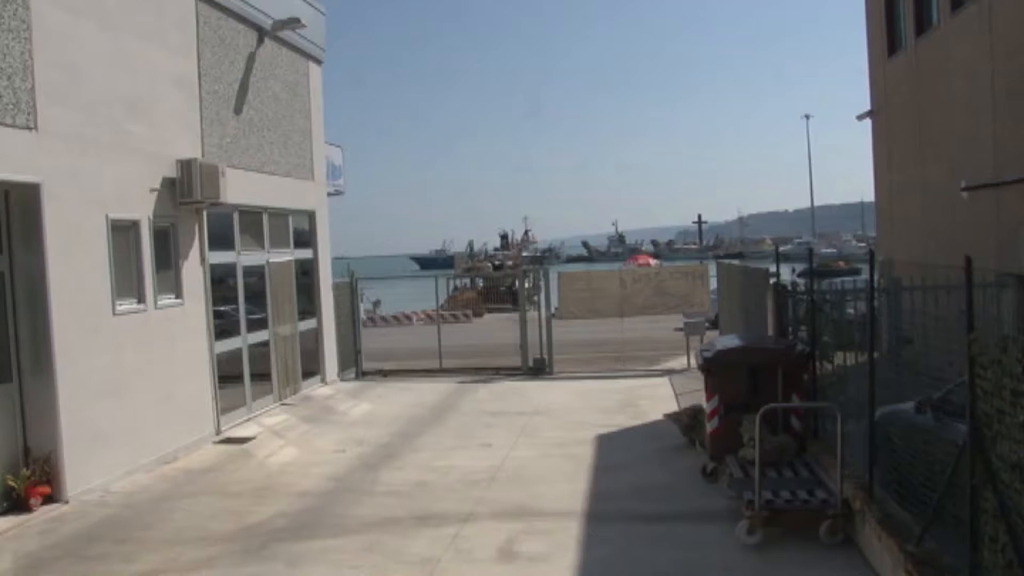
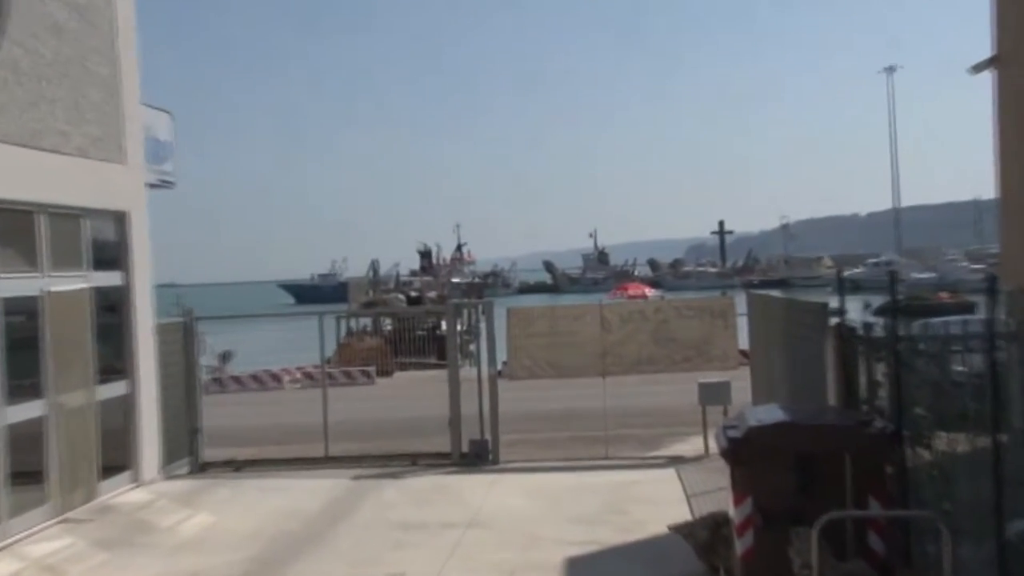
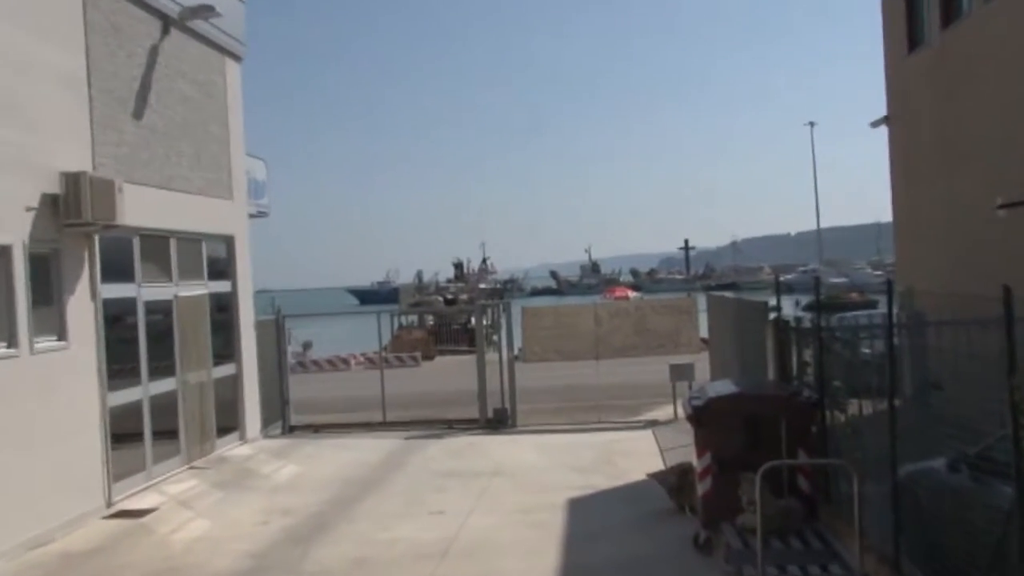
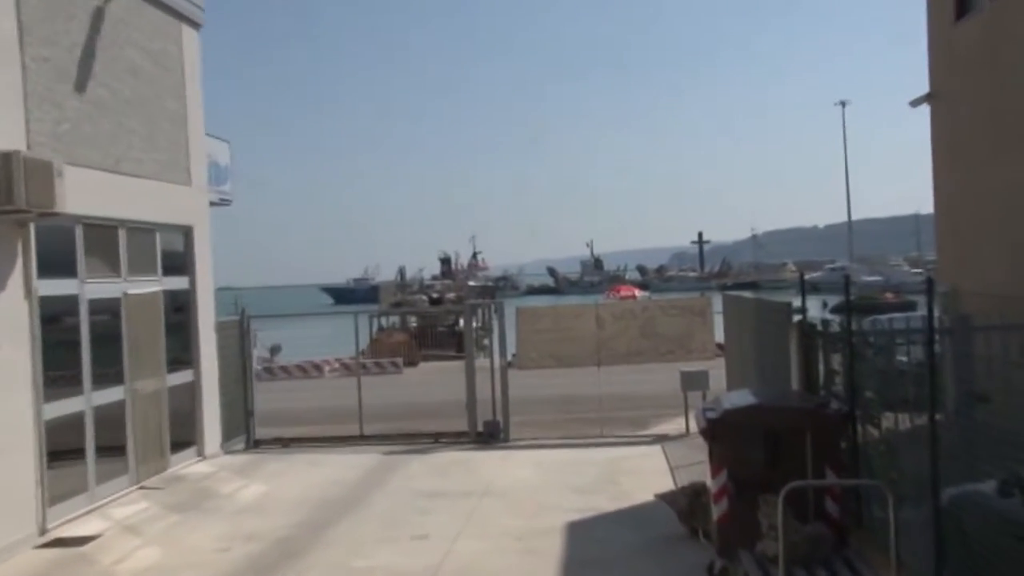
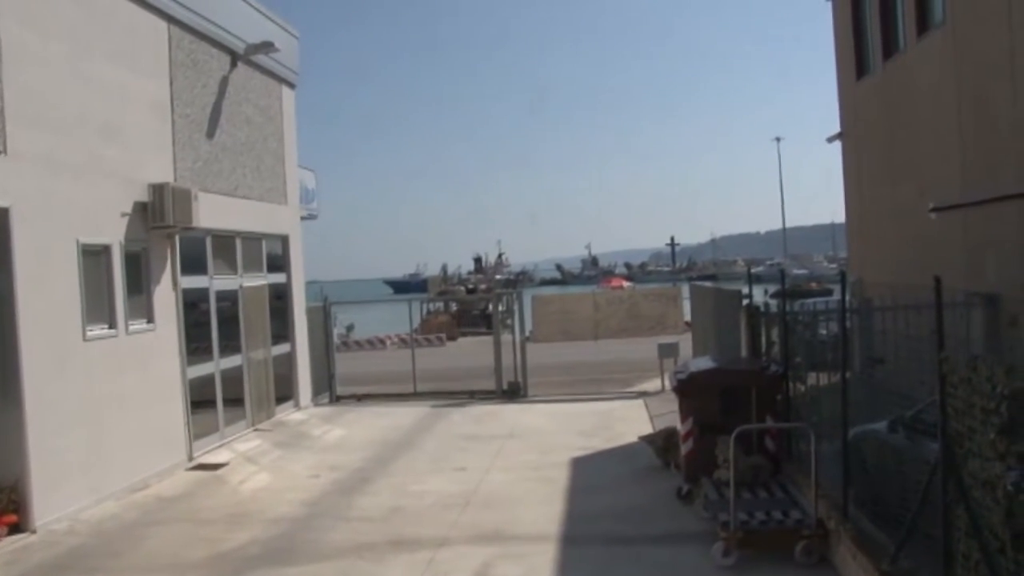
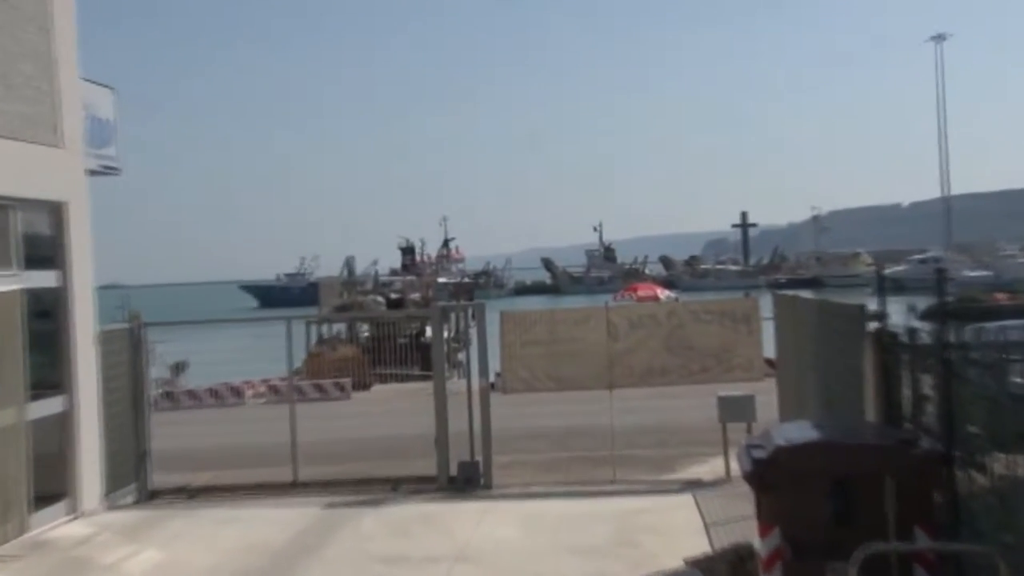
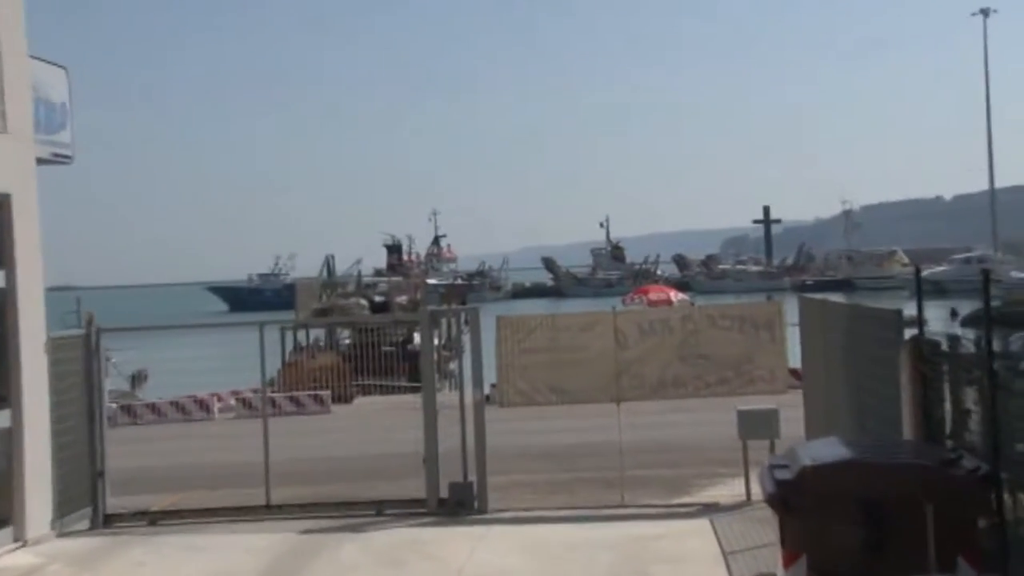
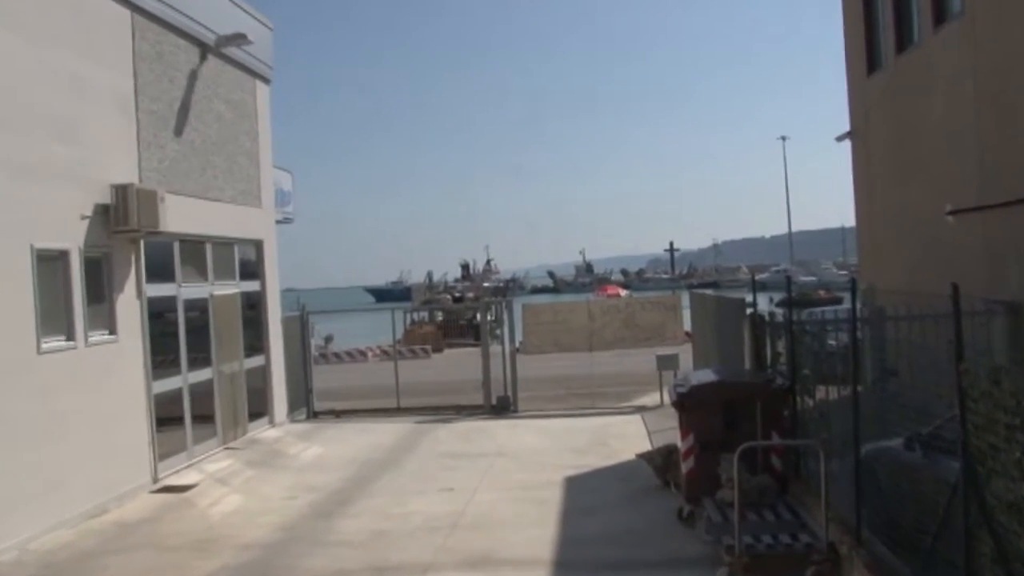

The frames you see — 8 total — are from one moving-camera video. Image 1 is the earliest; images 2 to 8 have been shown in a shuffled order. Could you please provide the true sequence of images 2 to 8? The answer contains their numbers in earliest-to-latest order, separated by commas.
5, 8, 3, 4, 2, 6, 7
